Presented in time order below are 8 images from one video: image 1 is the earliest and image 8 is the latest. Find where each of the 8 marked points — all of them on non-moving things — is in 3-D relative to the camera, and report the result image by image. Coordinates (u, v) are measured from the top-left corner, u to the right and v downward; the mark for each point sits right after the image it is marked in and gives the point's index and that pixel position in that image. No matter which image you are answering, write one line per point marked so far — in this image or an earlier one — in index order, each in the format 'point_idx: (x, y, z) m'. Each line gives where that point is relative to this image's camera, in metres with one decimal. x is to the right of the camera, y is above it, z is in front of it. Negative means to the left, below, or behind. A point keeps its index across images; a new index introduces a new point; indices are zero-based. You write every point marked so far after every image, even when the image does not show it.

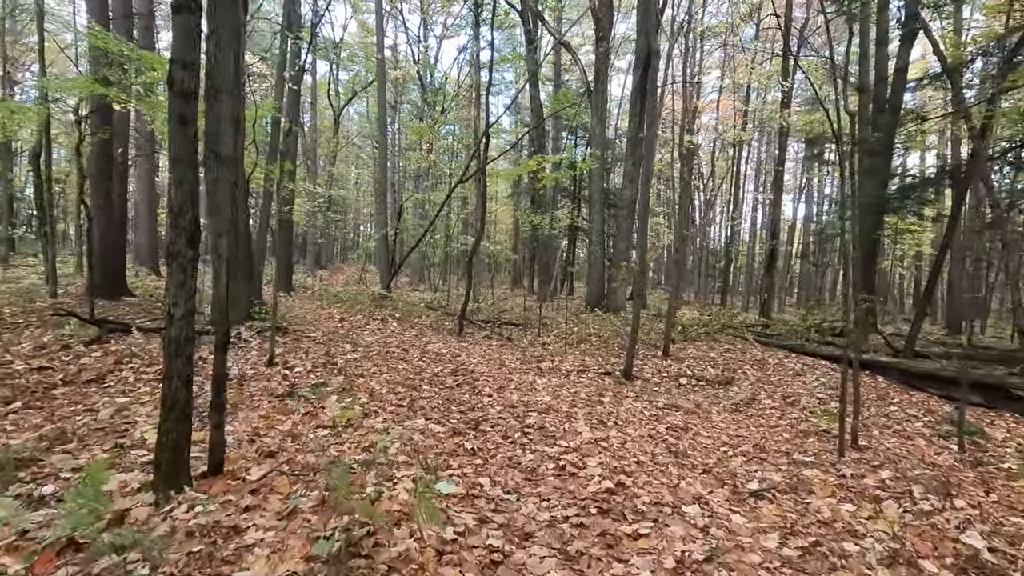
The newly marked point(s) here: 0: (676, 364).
0: (+3.1, -1.5, +10.0) m
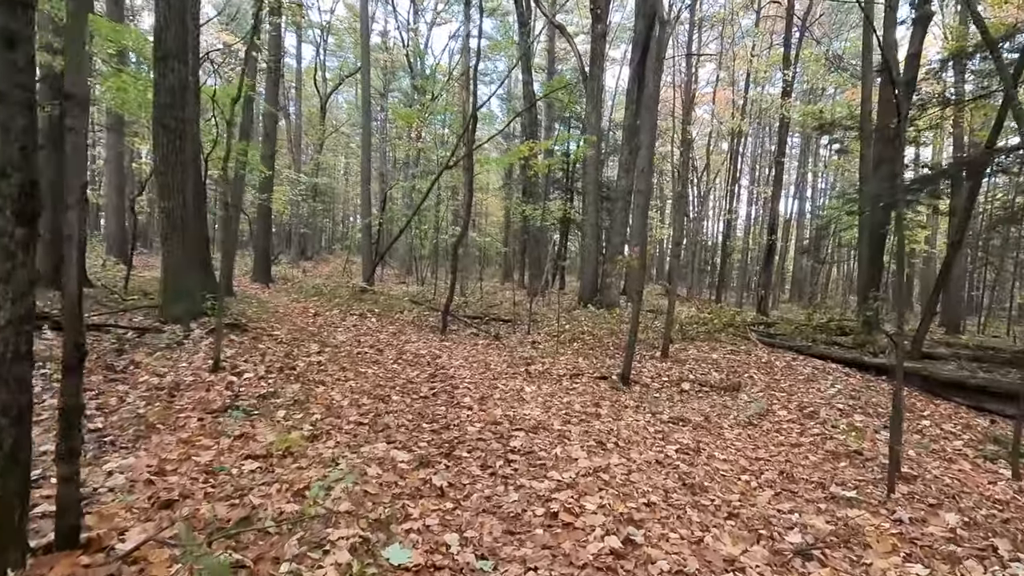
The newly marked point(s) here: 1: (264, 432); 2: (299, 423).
0: (+2.9, -1.4, +9.3) m
1: (-1.9, -1.1, +4.0) m
2: (-1.7, -1.1, +4.3) m
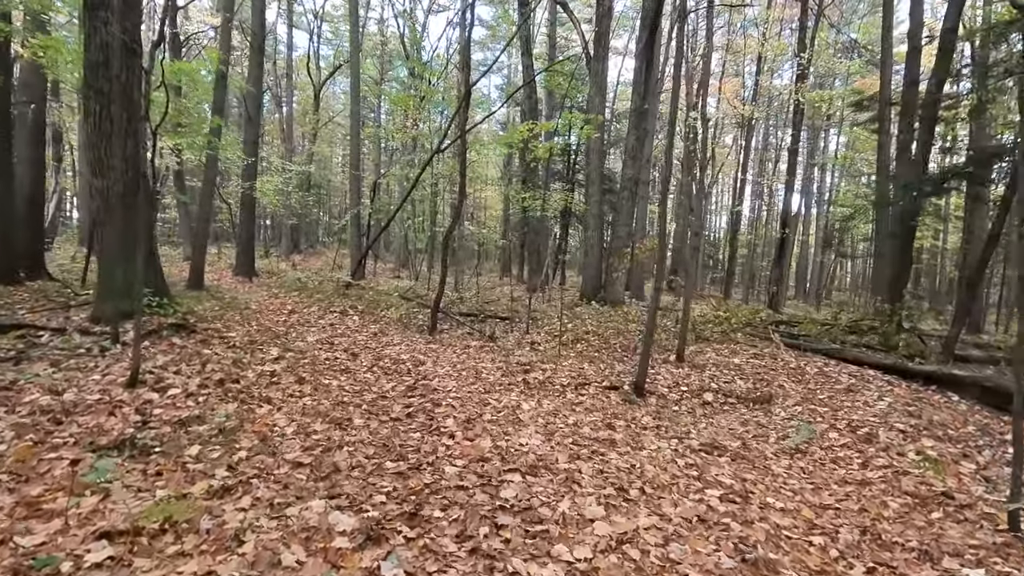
0: (+2.8, -1.3, +8.1) m
1: (-1.9, -1.1, +2.9) m
2: (-1.8, -1.0, +3.1) m
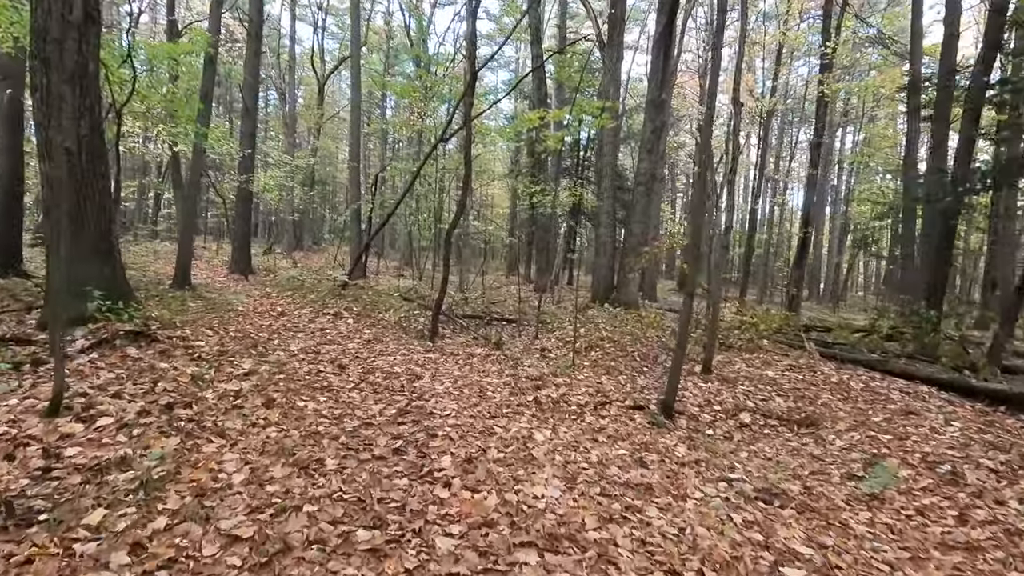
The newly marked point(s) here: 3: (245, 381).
0: (+2.9, -1.4, +7.2) m
1: (-1.9, -1.1, +2.0) m
2: (-1.7, -1.1, +2.3) m
3: (-2.5, -0.9, +4.9) m
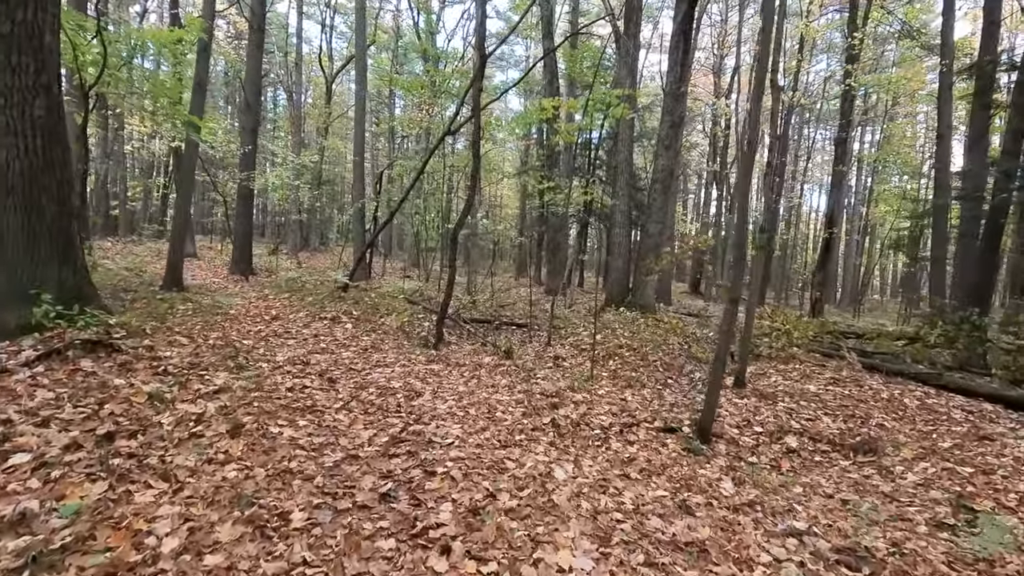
0: (+3.1, -1.4, +6.4) m
1: (-1.8, -1.1, +1.2) m
2: (-1.6, -1.1, +1.5) m
3: (-2.3, -0.9, +4.2) m
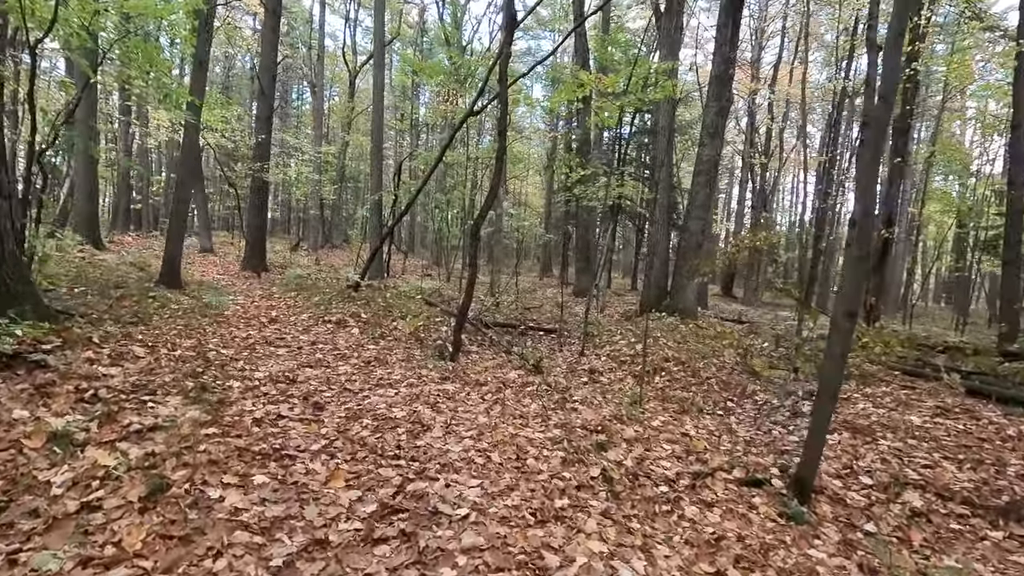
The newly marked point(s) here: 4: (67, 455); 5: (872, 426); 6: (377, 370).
0: (+3.4, -1.5, +5.0) m
1: (-1.7, -1.1, +0.1) m
2: (-1.5, -1.1, +0.4) m
3: (-2.1, -0.9, +3.0) m
4: (-2.4, -0.9, +2.8) m
5: (+3.8, -1.4, +5.7) m
6: (-1.4, -0.9, +5.6) m
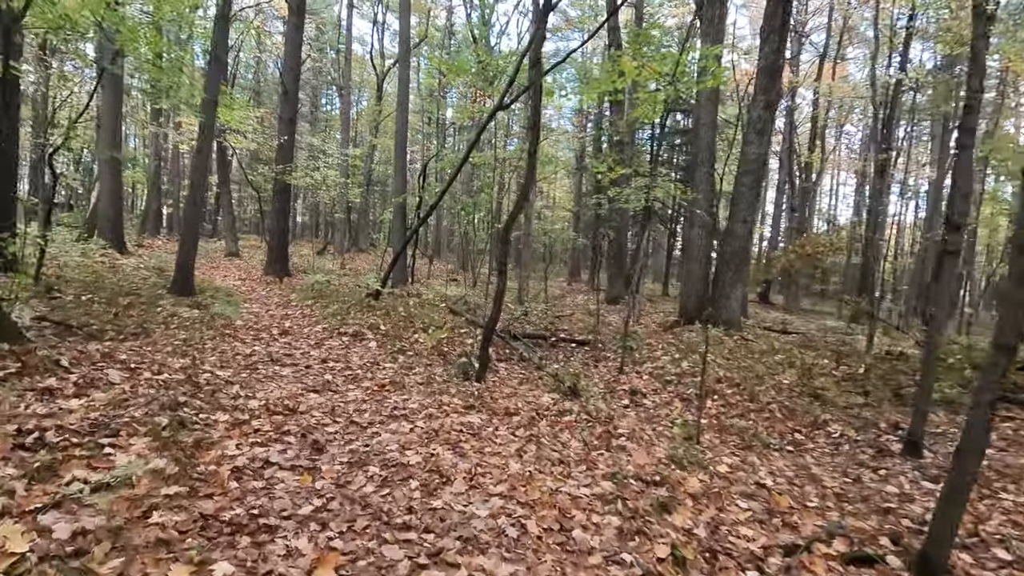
0: (+3.7, -1.7, +4.1) m
1: (-1.6, -1.2, -0.6) m
2: (-1.5, -1.2, -0.4) m
3: (-1.9, -1.0, +2.3) m
4: (-2.2, -1.0, +2.1) m
5: (+4.1, -1.6, +4.7) m
6: (-1.1, -1.0, +4.9) m
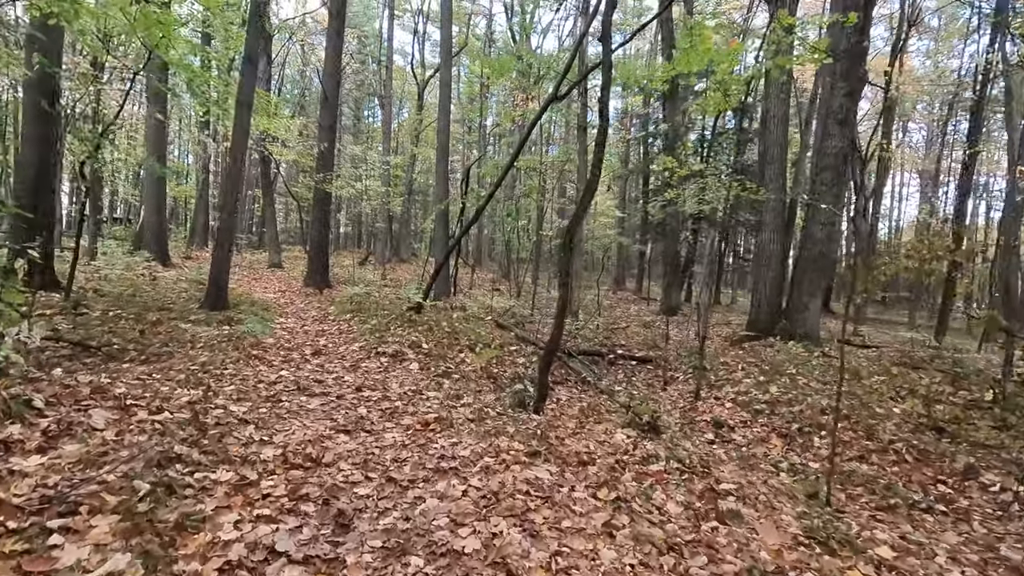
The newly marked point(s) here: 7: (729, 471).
0: (+4.1, -1.7, +2.8) m
1: (-1.5, -1.3, -1.5) m
2: (-1.3, -1.3, -1.2) m
3: (-1.6, -1.1, +1.5) m
4: (-1.8, -1.1, +1.3) m
5: (+4.7, -1.7, +3.3) m
6: (-0.6, -1.1, +4.0) m
7: (+1.8, -1.5, +4.4) m
